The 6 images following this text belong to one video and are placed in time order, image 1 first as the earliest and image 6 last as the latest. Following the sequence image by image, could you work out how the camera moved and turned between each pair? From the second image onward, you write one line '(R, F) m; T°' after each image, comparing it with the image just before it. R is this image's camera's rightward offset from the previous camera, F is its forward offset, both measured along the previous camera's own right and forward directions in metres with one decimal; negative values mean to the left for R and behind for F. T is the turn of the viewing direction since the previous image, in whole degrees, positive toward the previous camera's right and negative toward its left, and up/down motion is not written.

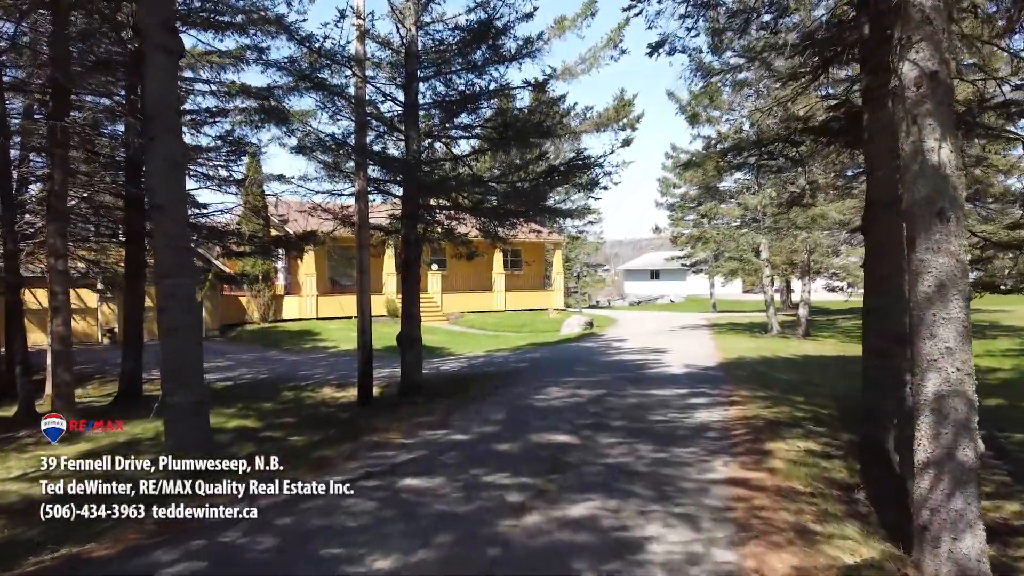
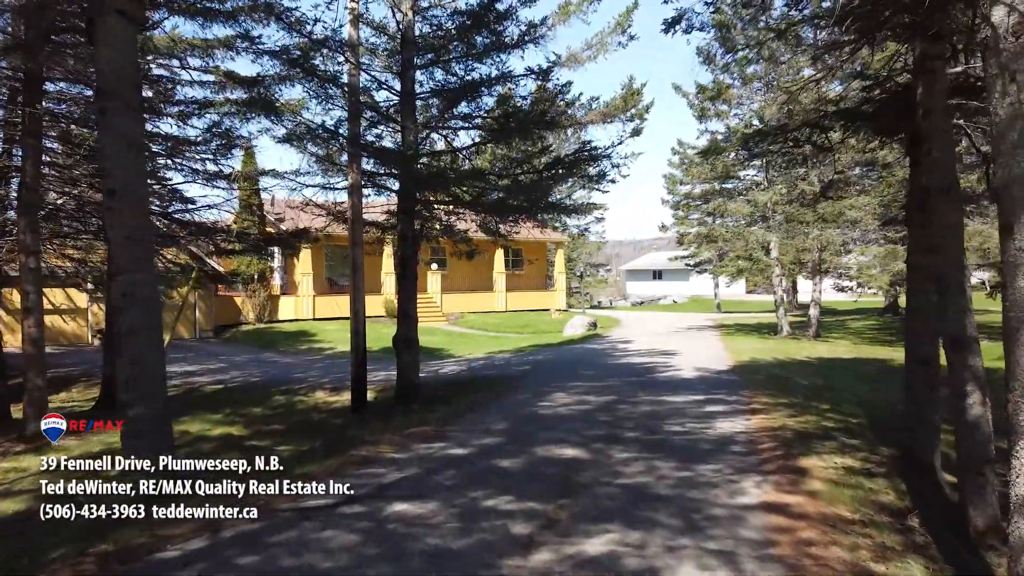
(0.0, +0.6) m; 0°
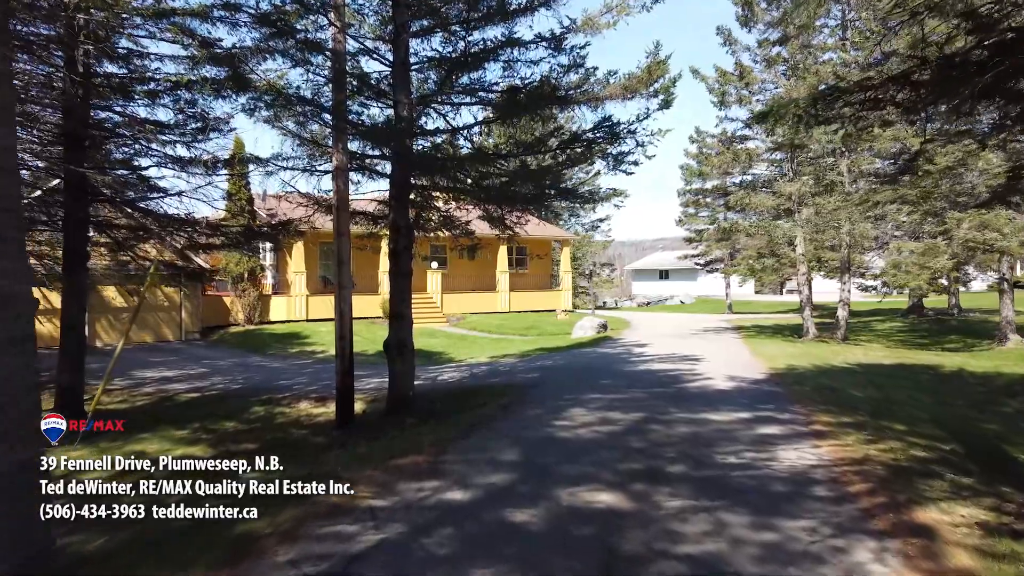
(-0.1, +1.3) m; 0°
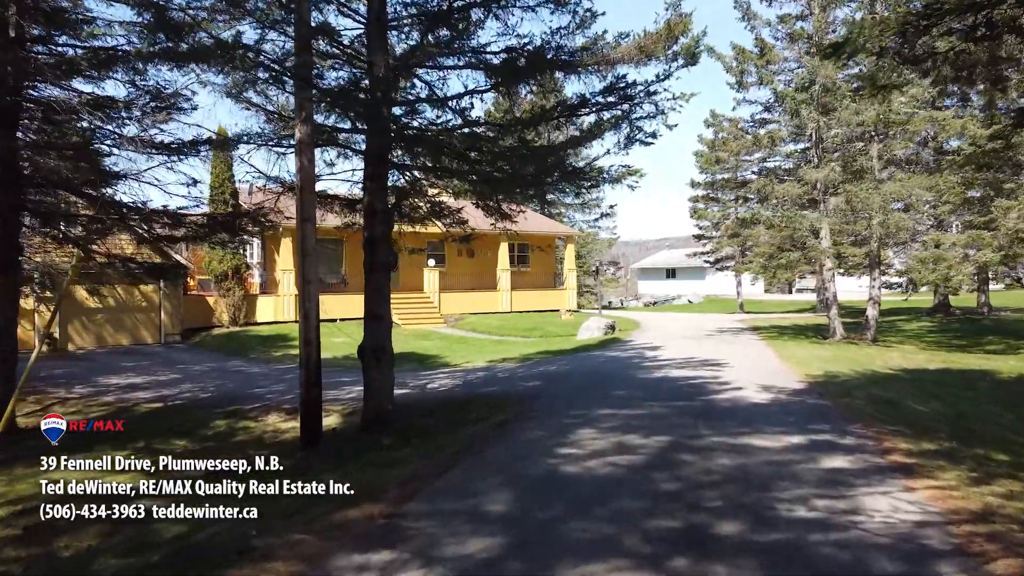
(+0.1, +1.3) m; 0°
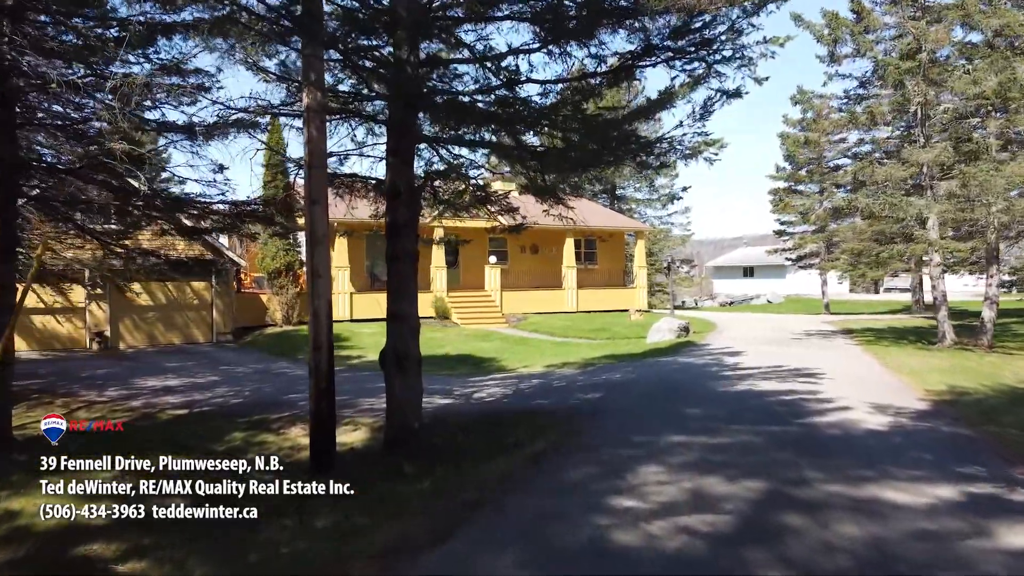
(+0.2, +1.3) m; -5°
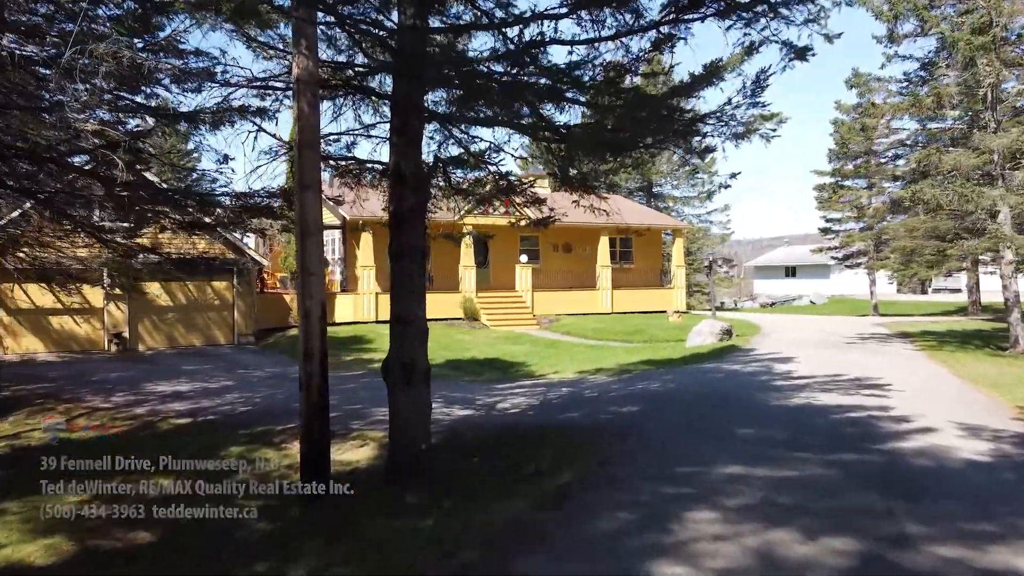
(+0.1, +0.9) m; -3°
